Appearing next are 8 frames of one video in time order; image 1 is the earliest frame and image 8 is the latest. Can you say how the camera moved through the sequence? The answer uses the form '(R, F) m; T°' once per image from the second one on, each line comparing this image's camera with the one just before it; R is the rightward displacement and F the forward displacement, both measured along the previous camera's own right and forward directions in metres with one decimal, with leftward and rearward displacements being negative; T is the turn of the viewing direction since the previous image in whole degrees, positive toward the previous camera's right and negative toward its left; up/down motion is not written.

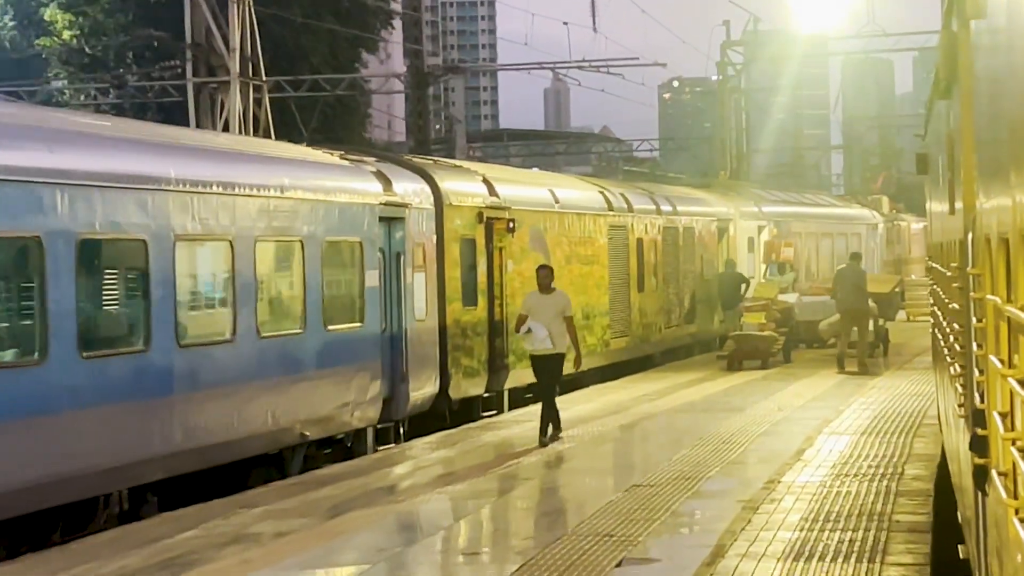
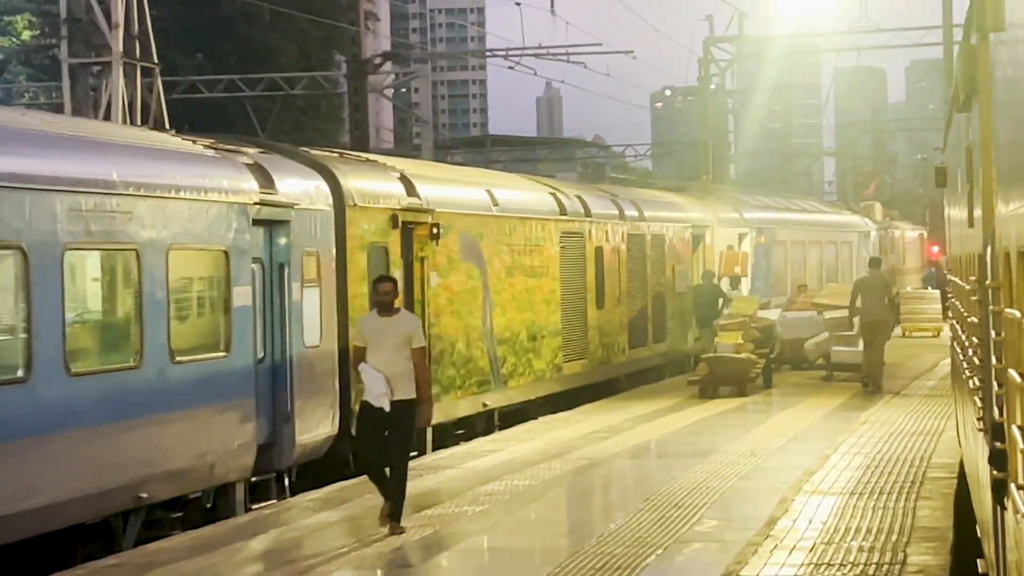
(+0.4, +2.6) m; 0°
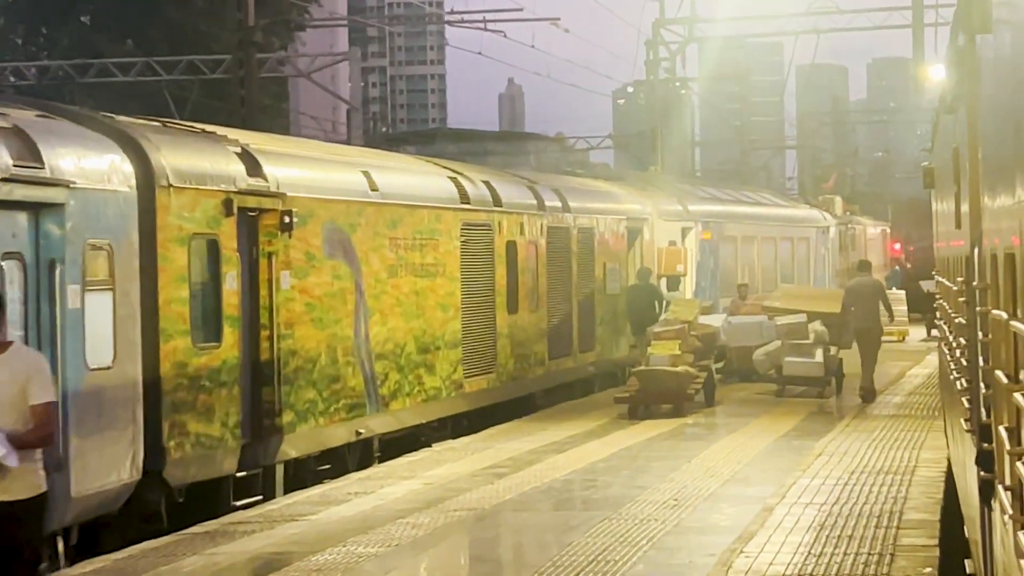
(+0.5, +2.7) m; +1°
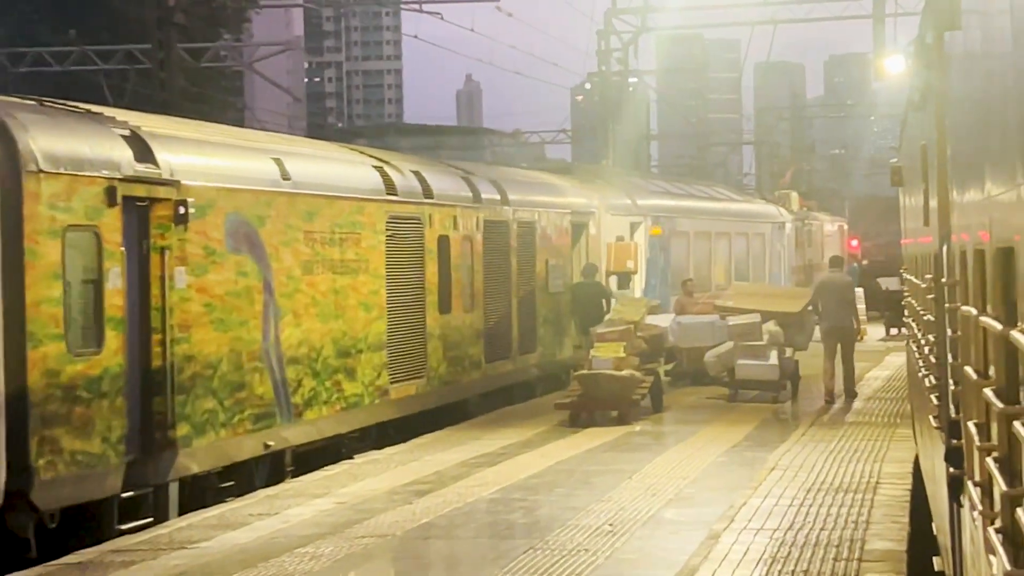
(+0.2, +1.1) m; +1°
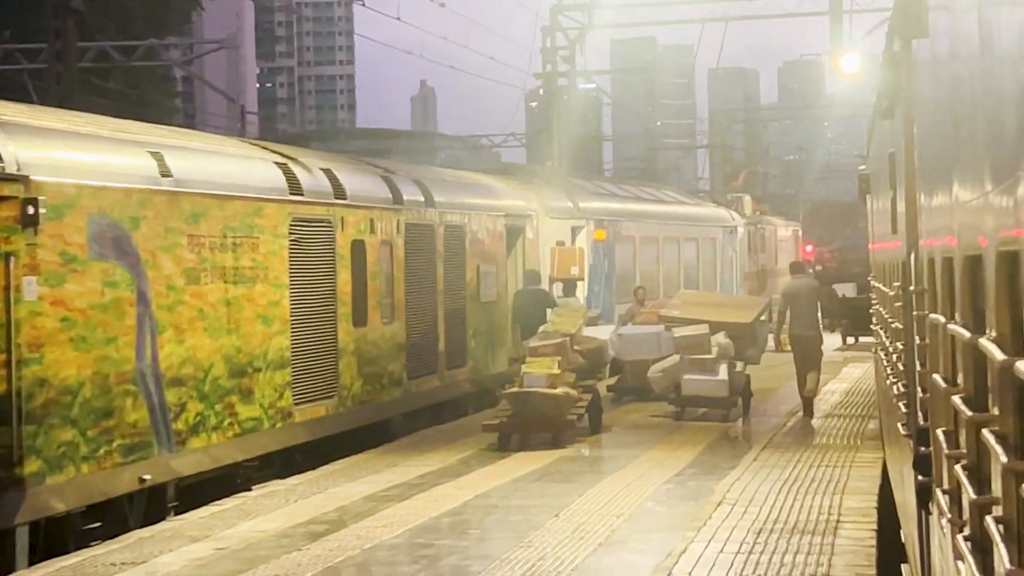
(+0.2, +1.4) m; +1°
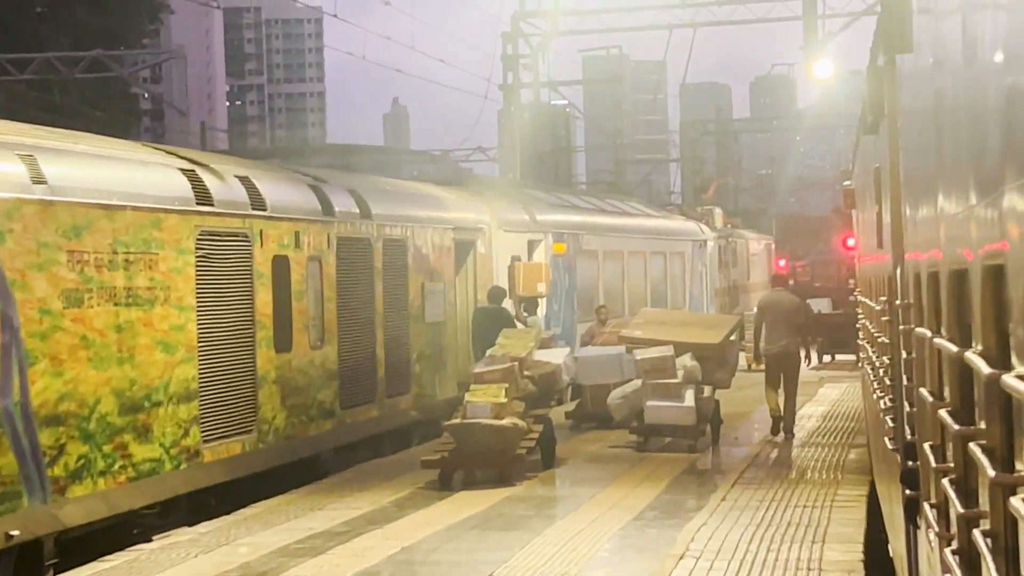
(+0.2, +1.4) m; +1°
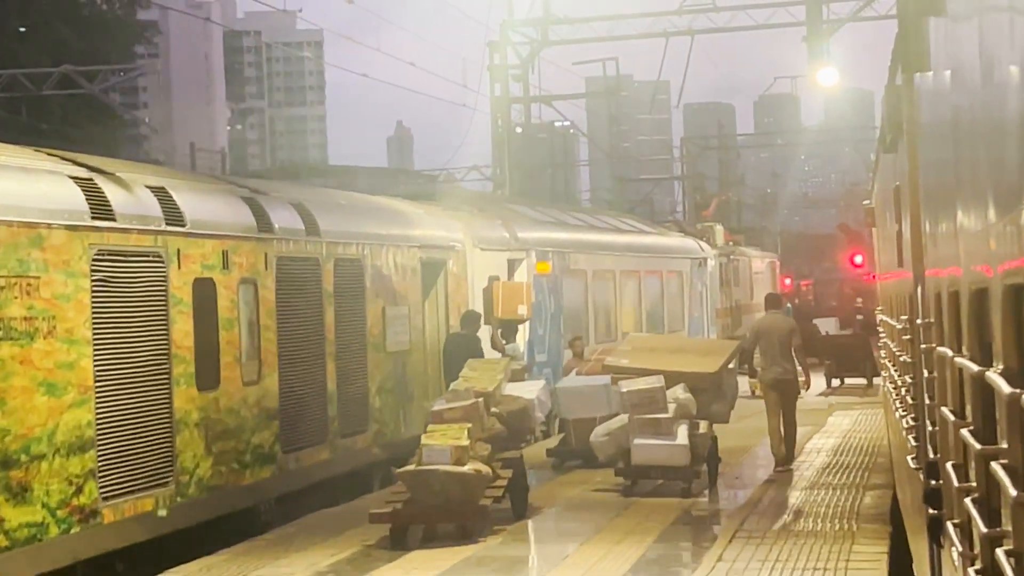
(+0.2, +1.6) m; 0°
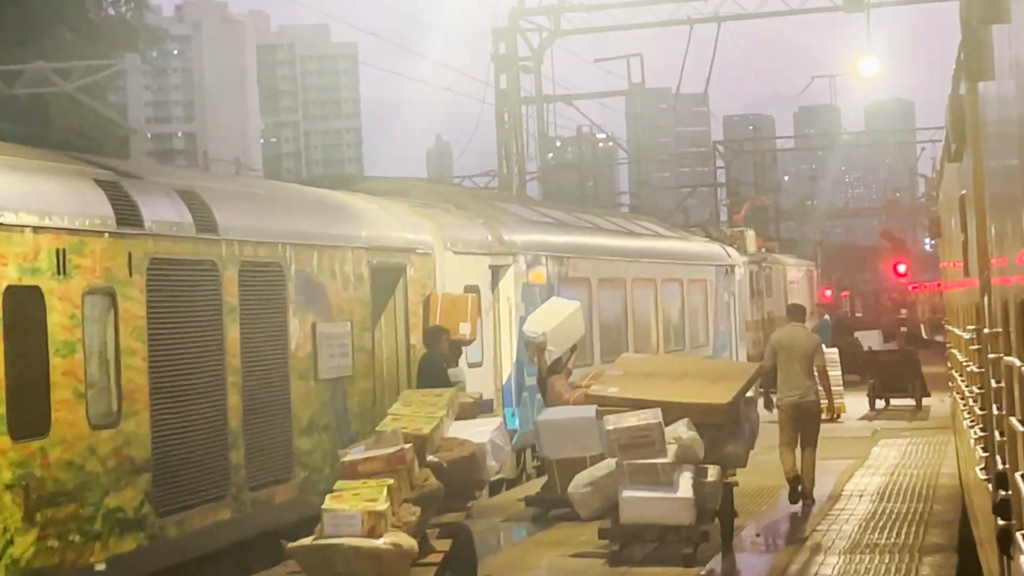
(+0.4, +2.7) m; -1°
